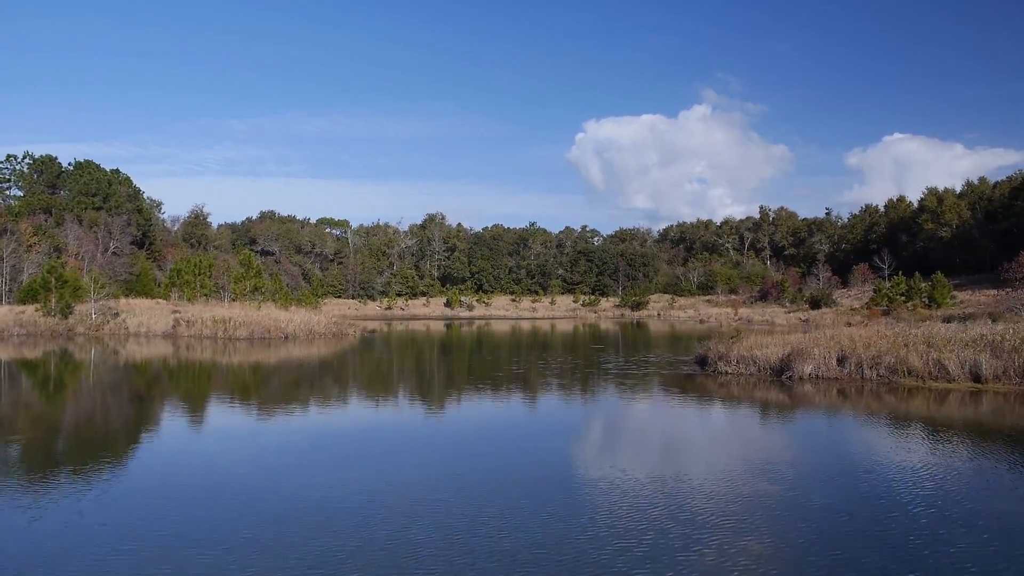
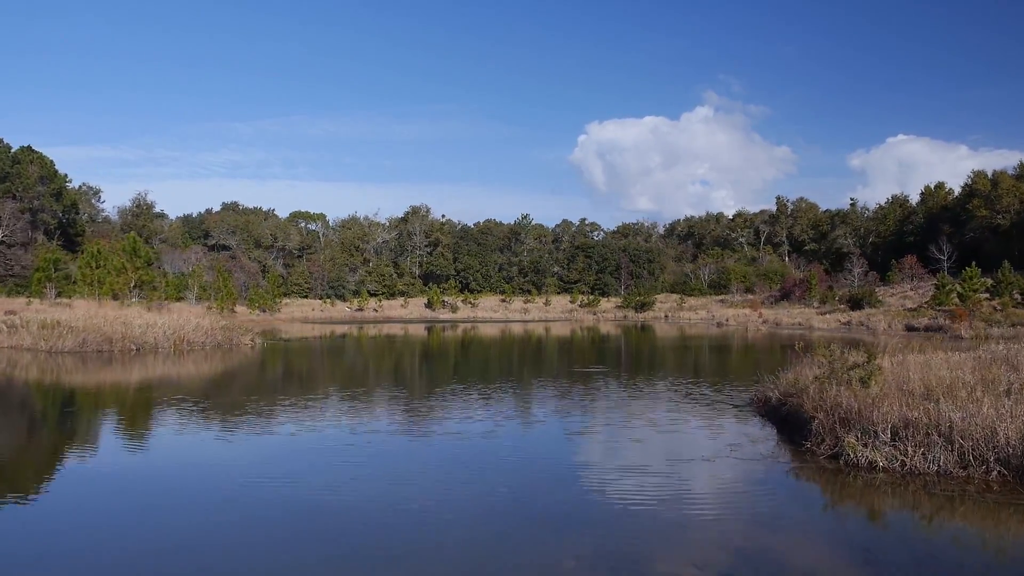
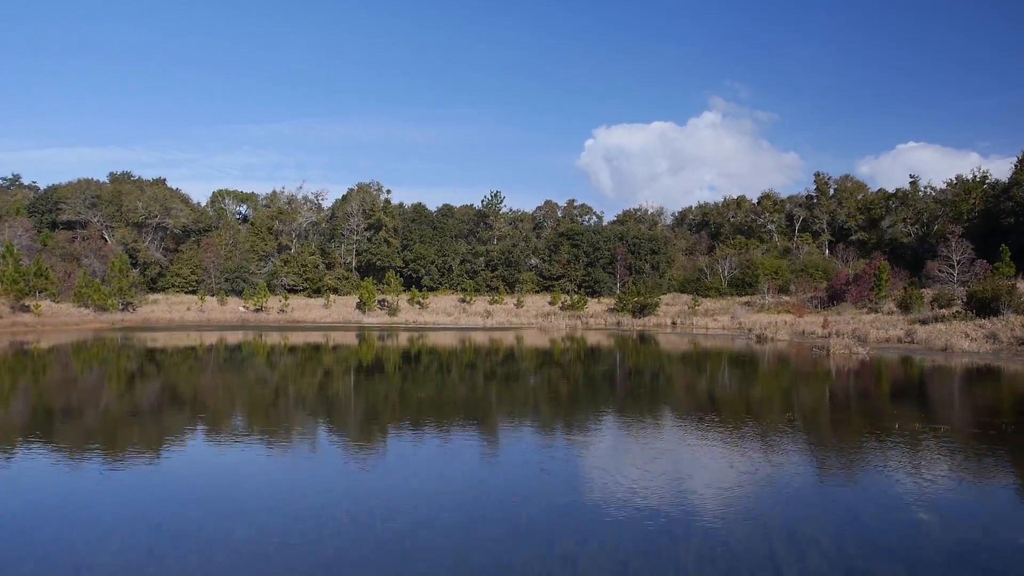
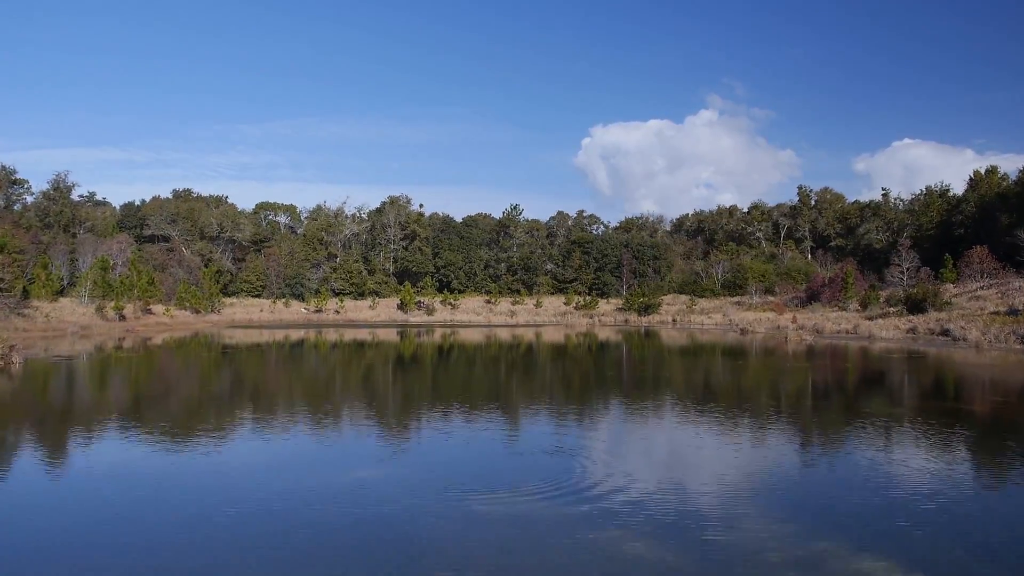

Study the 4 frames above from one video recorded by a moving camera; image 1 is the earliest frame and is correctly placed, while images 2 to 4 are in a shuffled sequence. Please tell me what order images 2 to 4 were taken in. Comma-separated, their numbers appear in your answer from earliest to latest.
2, 4, 3
